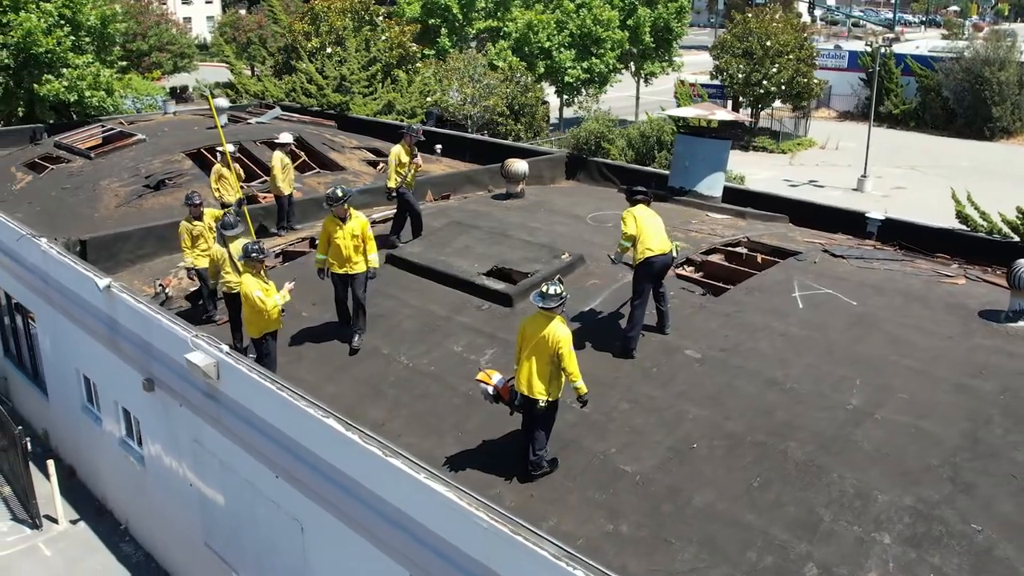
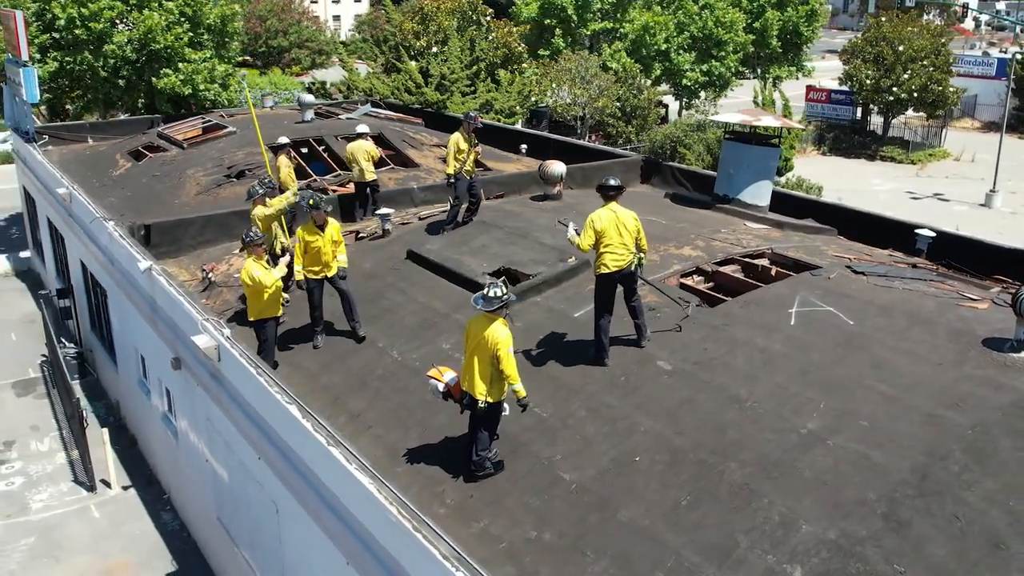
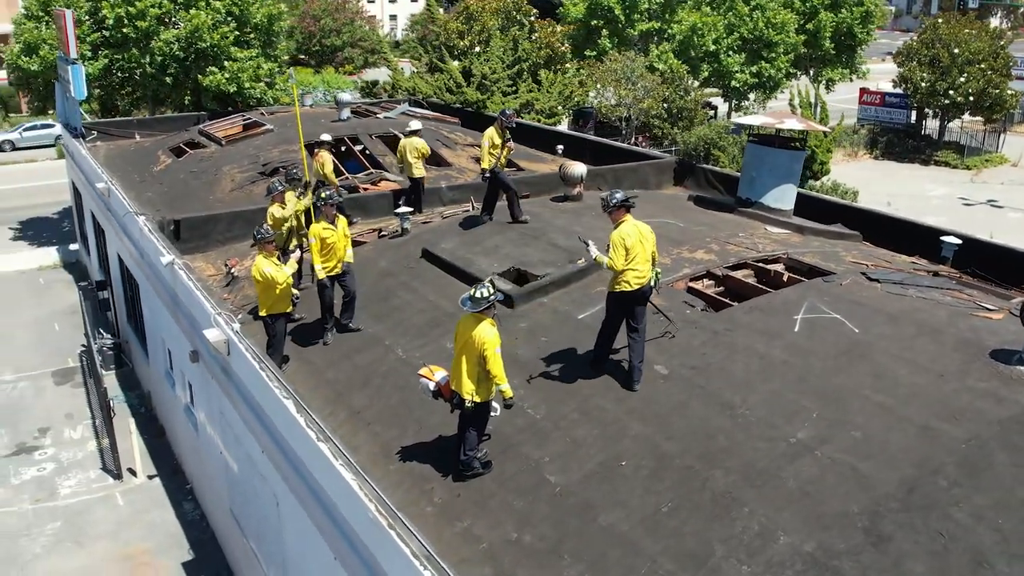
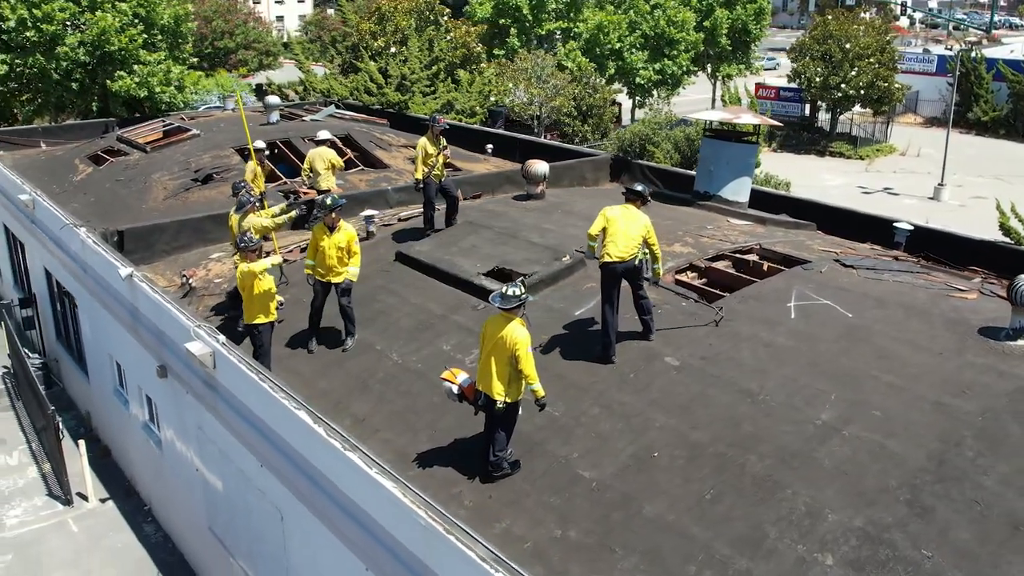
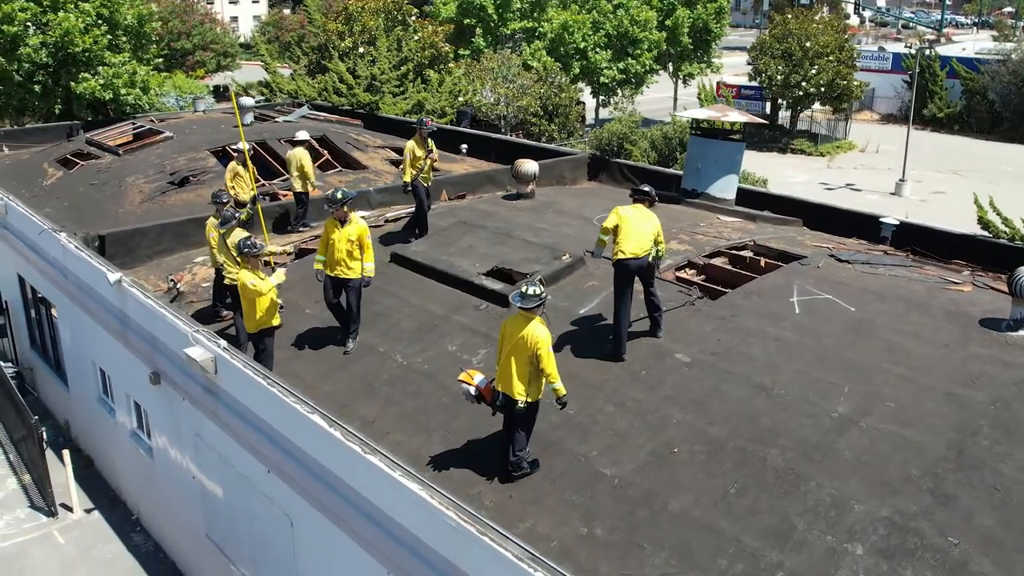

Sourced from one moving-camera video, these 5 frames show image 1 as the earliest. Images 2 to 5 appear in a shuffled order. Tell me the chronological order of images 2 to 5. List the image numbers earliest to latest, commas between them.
5, 4, 2, 3
